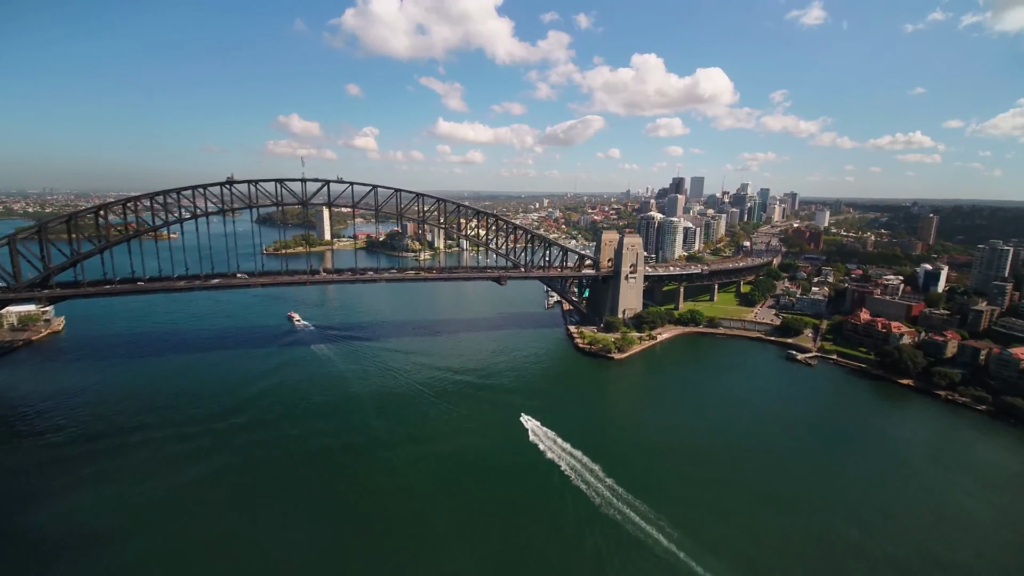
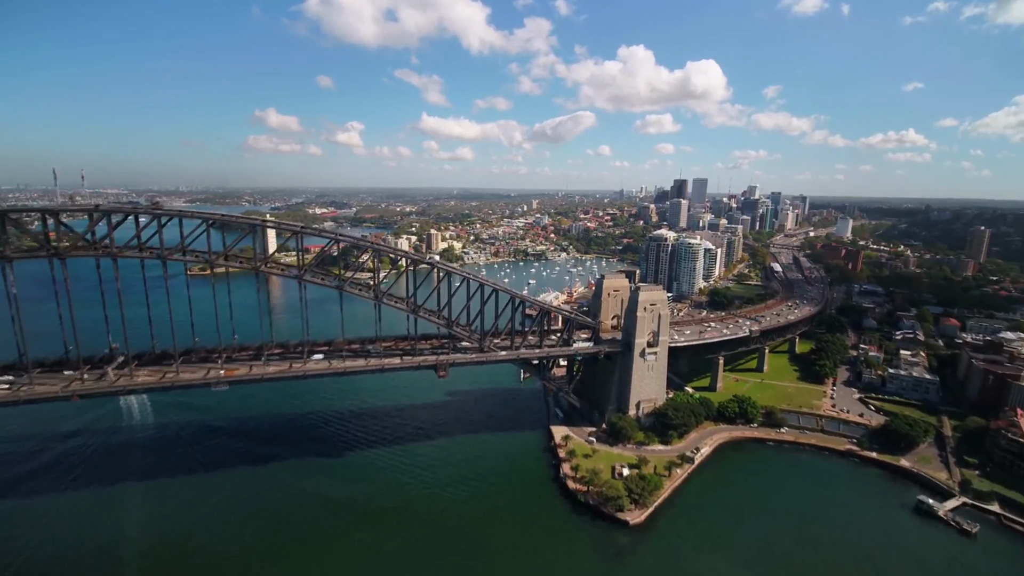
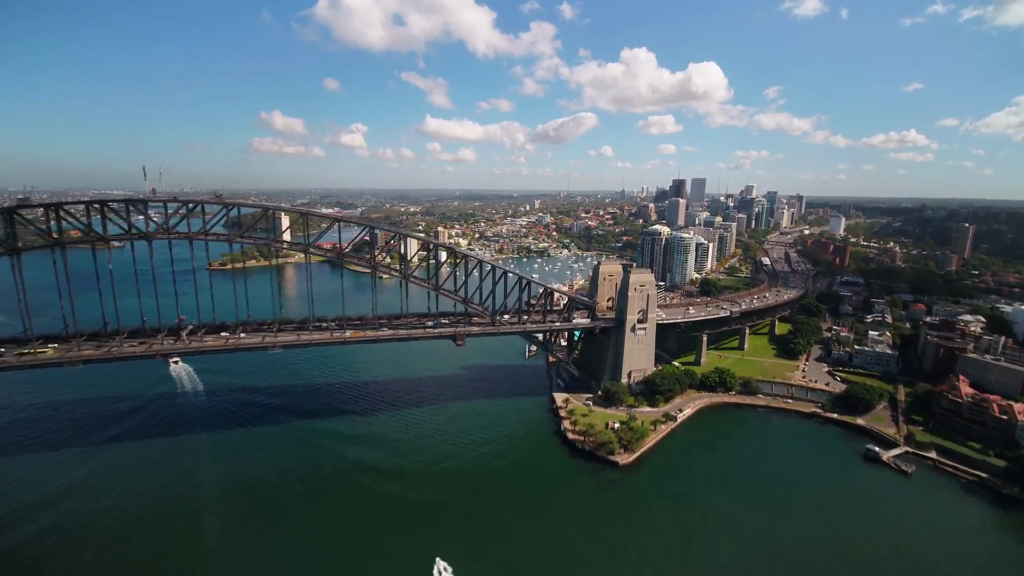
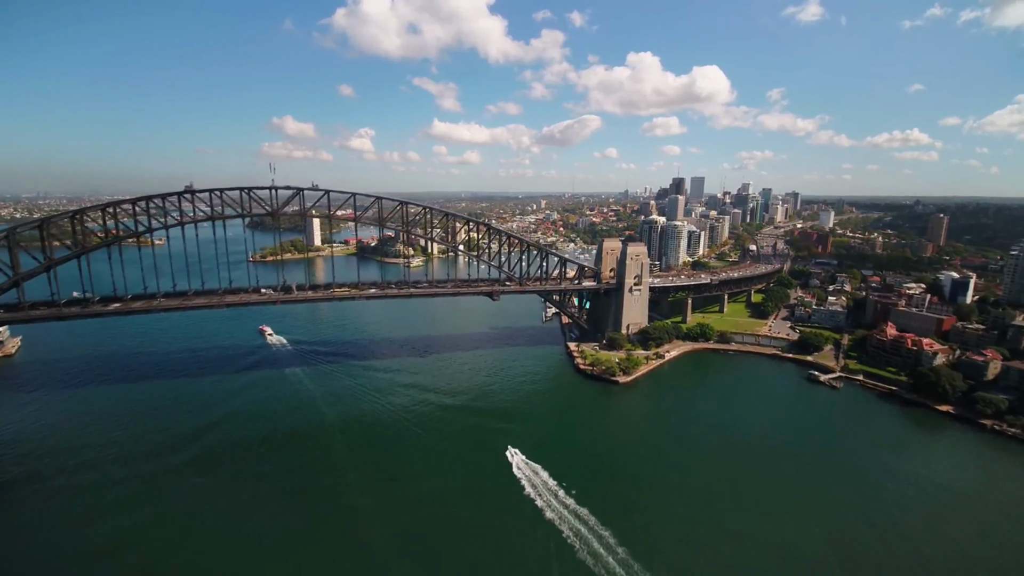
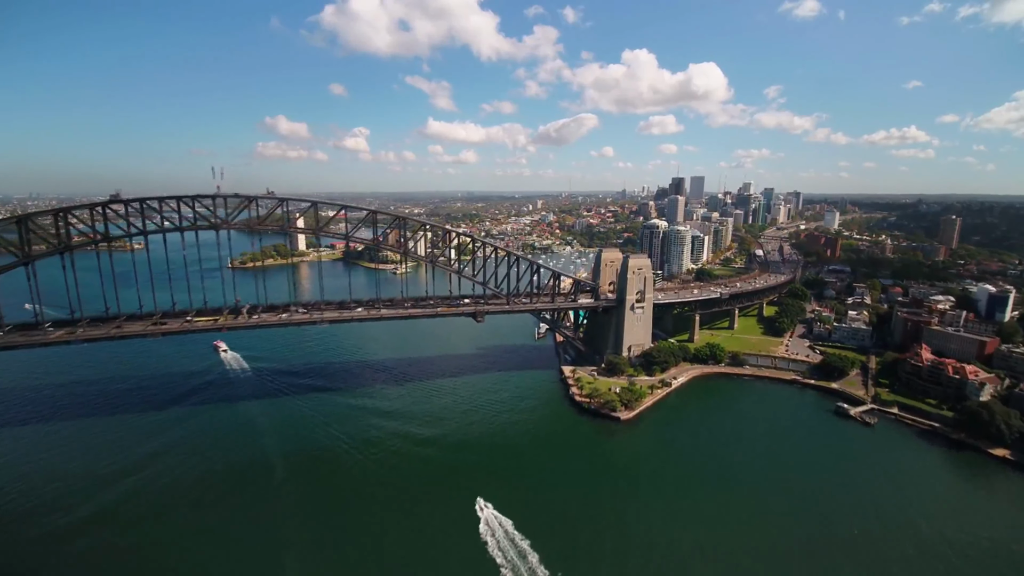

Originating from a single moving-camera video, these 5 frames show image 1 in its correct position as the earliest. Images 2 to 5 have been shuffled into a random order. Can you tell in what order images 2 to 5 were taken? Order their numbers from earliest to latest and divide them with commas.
4, 5, 3, 2
